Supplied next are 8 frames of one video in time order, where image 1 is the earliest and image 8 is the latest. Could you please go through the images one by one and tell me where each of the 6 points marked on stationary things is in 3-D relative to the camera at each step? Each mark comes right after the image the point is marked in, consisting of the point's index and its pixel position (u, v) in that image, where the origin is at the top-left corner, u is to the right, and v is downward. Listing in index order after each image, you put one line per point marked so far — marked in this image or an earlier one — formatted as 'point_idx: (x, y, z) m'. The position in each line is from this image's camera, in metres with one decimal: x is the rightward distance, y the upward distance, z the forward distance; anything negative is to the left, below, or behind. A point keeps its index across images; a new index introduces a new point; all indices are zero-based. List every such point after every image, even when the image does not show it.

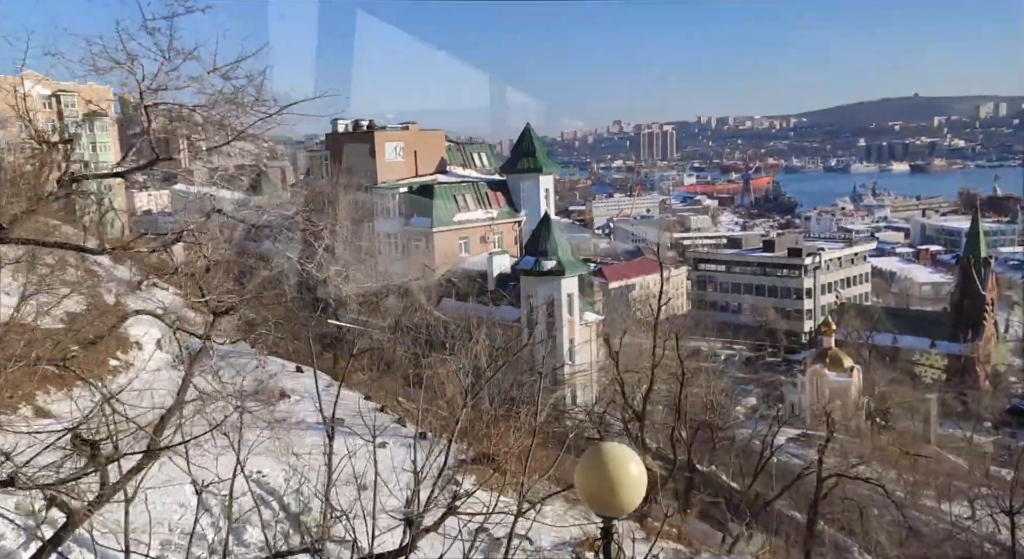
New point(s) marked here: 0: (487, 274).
0: (-0.5, +0.1, +17.9) m
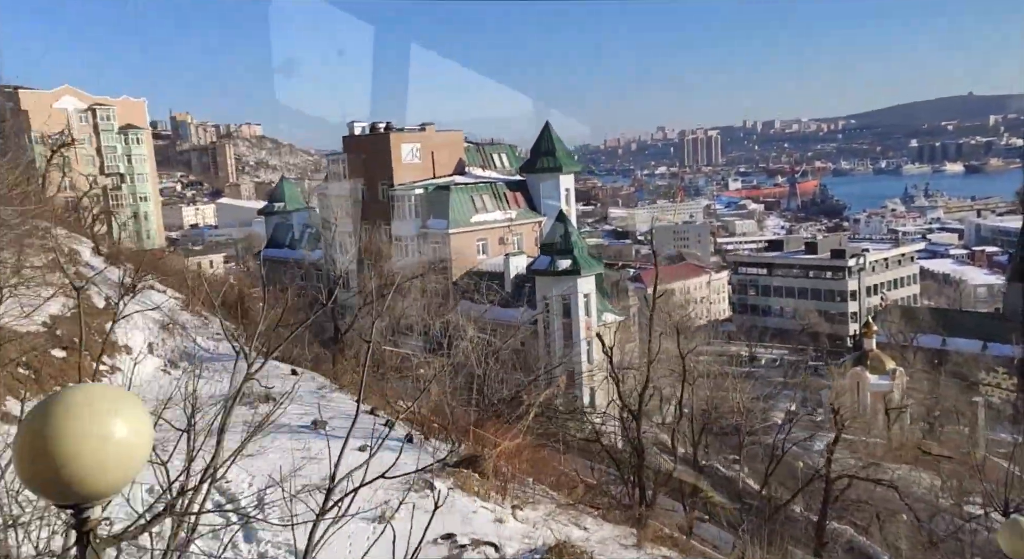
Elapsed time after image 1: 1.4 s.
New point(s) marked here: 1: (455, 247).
0: (-0.1, +0.1, +17.4) m
1: (-1.3, +0.7, +18.7) m
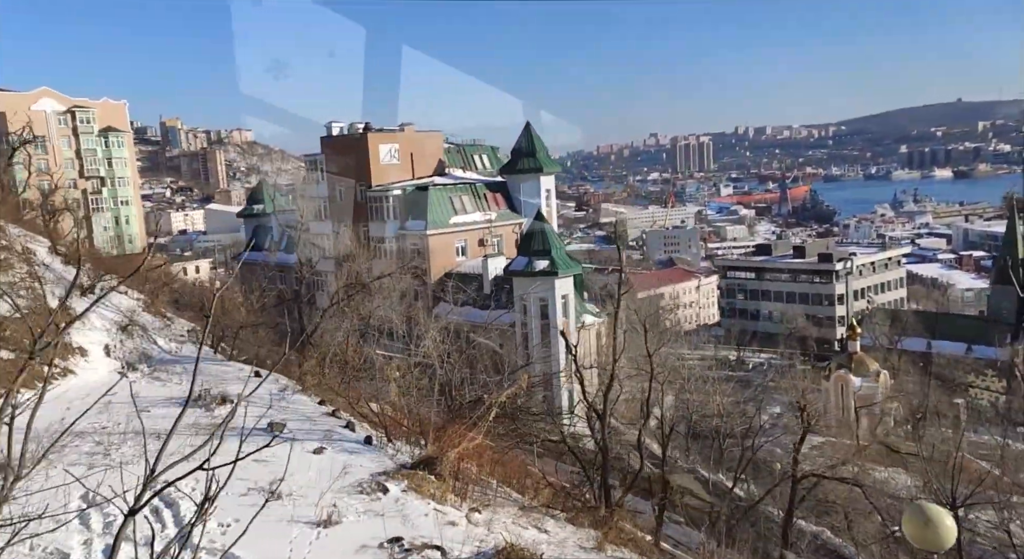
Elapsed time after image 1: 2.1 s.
0: (-0.6, +0.1, +17.2) m
1: (-1.7, +0.6, +18.4) m
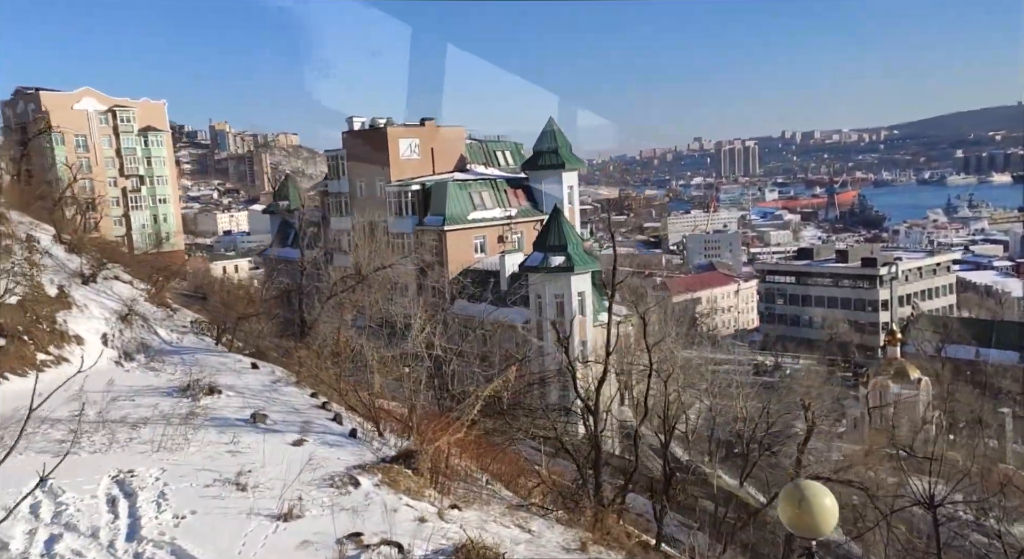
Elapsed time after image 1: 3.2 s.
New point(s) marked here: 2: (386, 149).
0: (-0.2, +0.1, +16.8) m
1: (-1.3, +0.7, +18.1) m
2: (-2.9, +3.0, +19.4) m
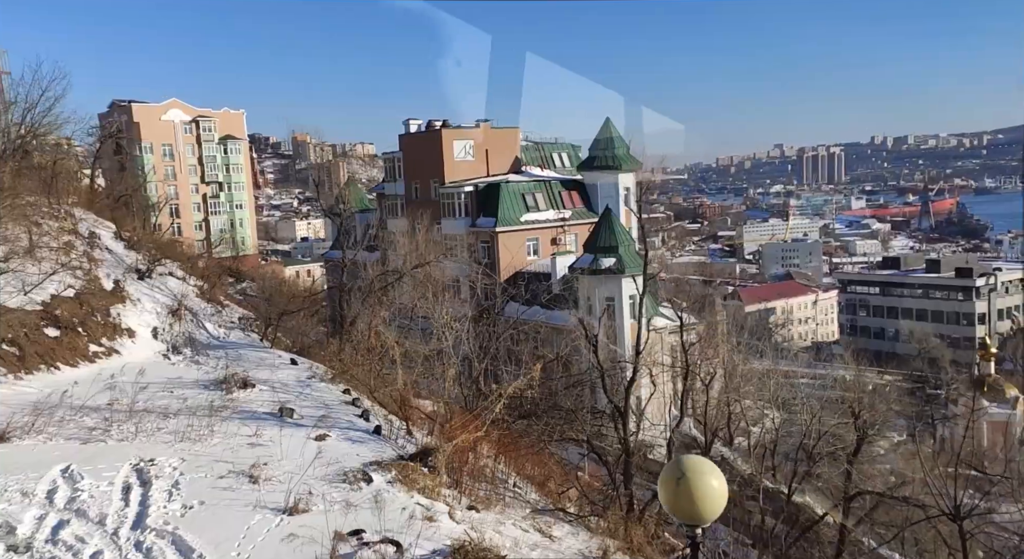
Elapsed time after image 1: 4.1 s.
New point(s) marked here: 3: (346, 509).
0: (+0.8, +0.1, +16.6) m
1: (-0.2, +0.7, +18.0) m
2: (-1.6, +2.9, +19.4) m
3: (-1.1, -1.6, +5.8) m
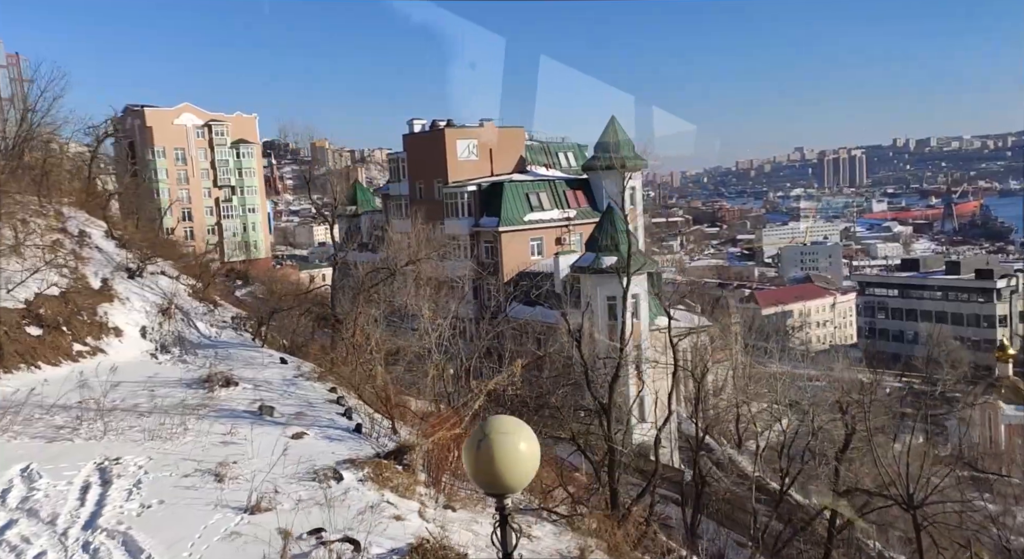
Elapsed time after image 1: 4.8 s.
0: (+0.8, +0.1, +16.3) m
1: (-0.1, +0.7, +17.8) m
2: (-1.5, +2.9, +19.2) m
3: (-1.3, -1.5, +5.6) m
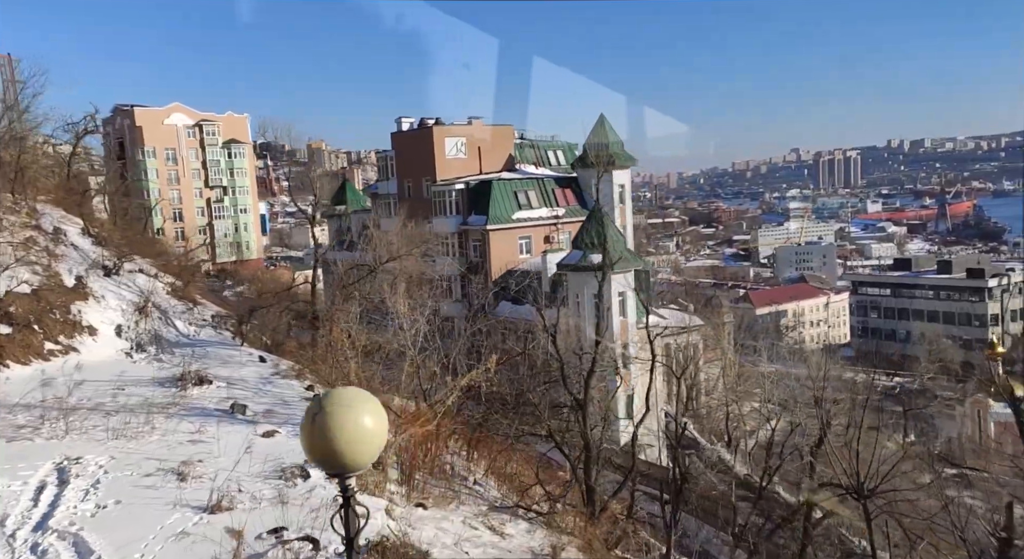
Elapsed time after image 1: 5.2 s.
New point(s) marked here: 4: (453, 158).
0: (+0.6, +0.1, +16.2) m
1: (-0.4, +0.7, +17.6) m
2: (-1.8, +2.9, +19.0) m
3: (-1.5, -1.4, +5.4) m
4: (-1.3, +2.7, +19.2) m
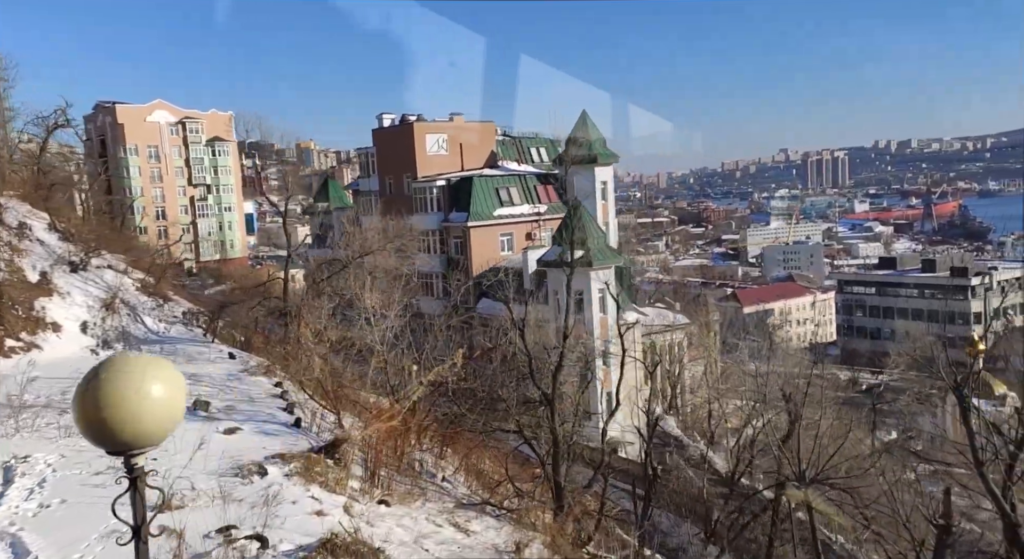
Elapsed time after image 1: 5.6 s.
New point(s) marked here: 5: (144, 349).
0: (+0.2, +0.2, +16.0) m
1: (-0.8, +0.8, +17.4) m
2: (-2.2, +3.0, +18.8) m
3: (-1.8, -1.4, +5.2) m
4: (-1.7, +2.8, +19.0) m
5: (-4.3, -0.8, +9.9) m
